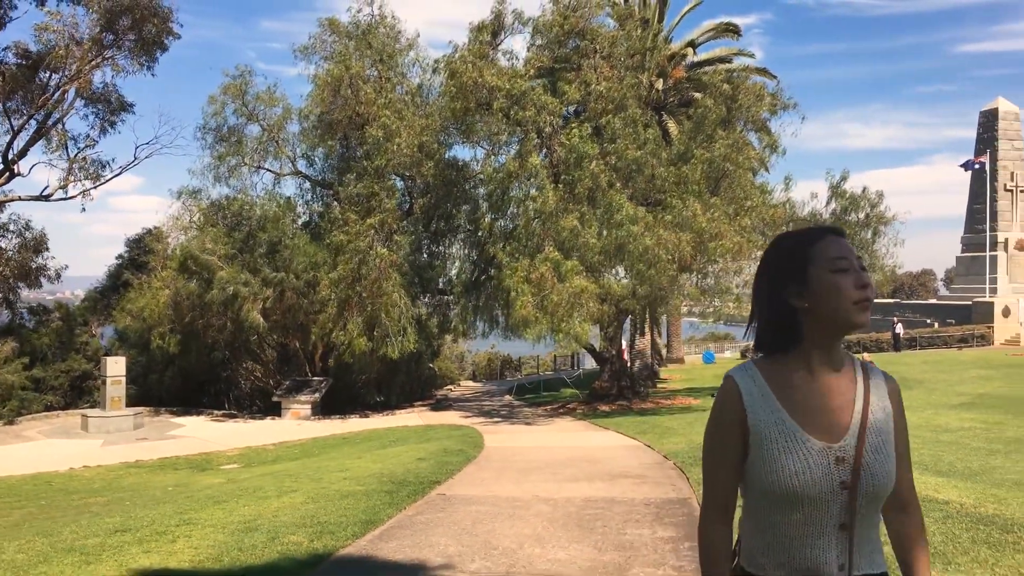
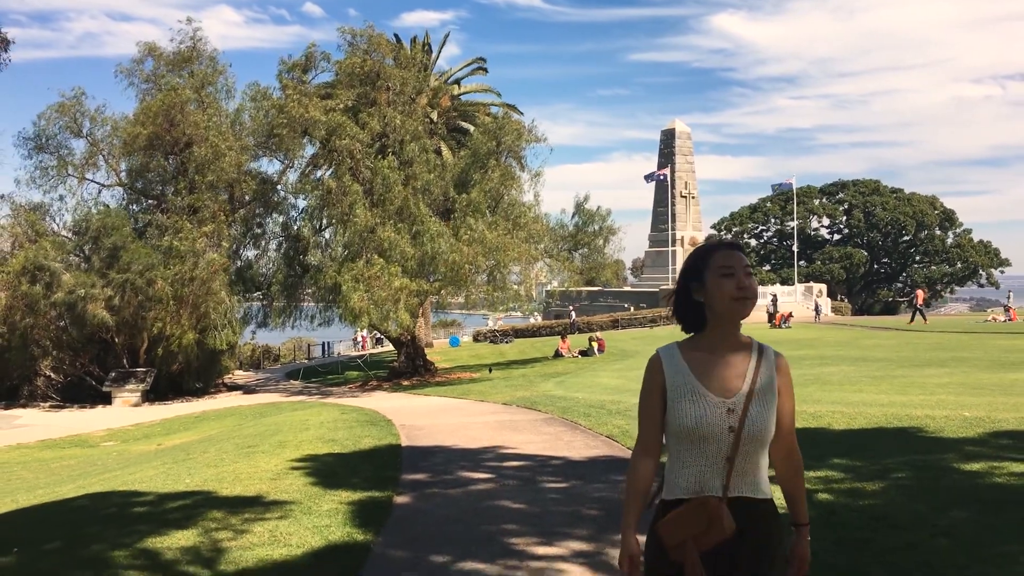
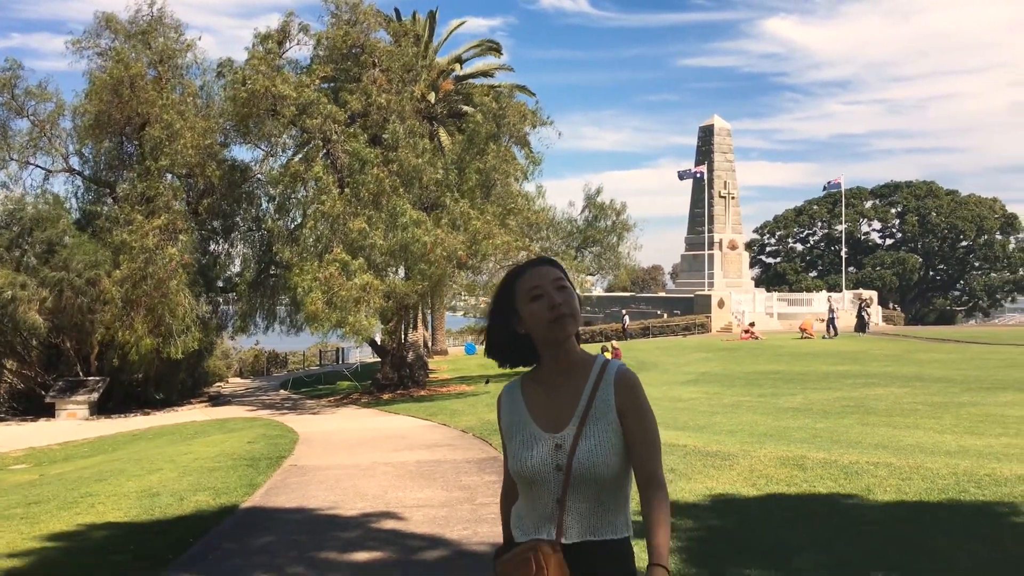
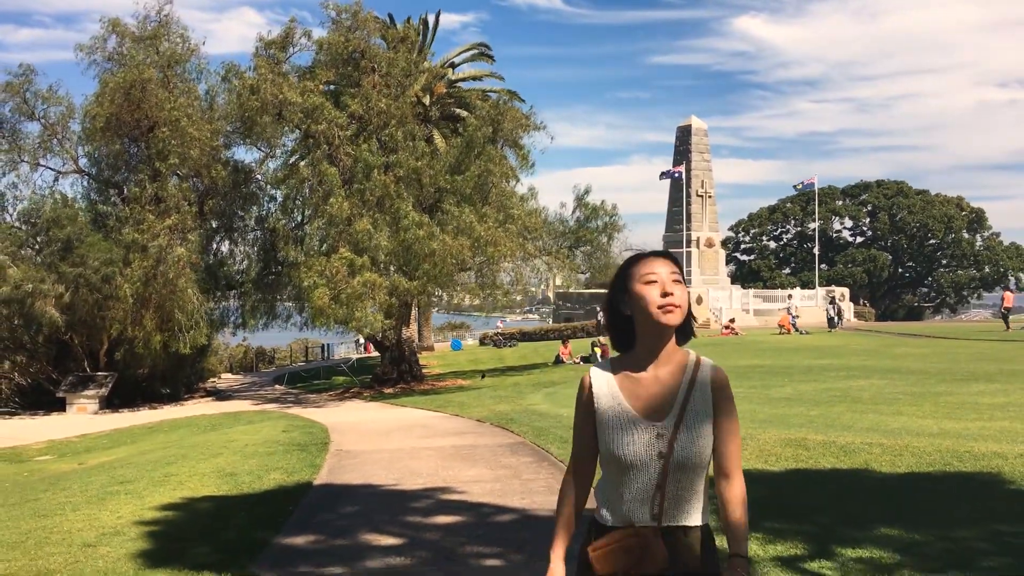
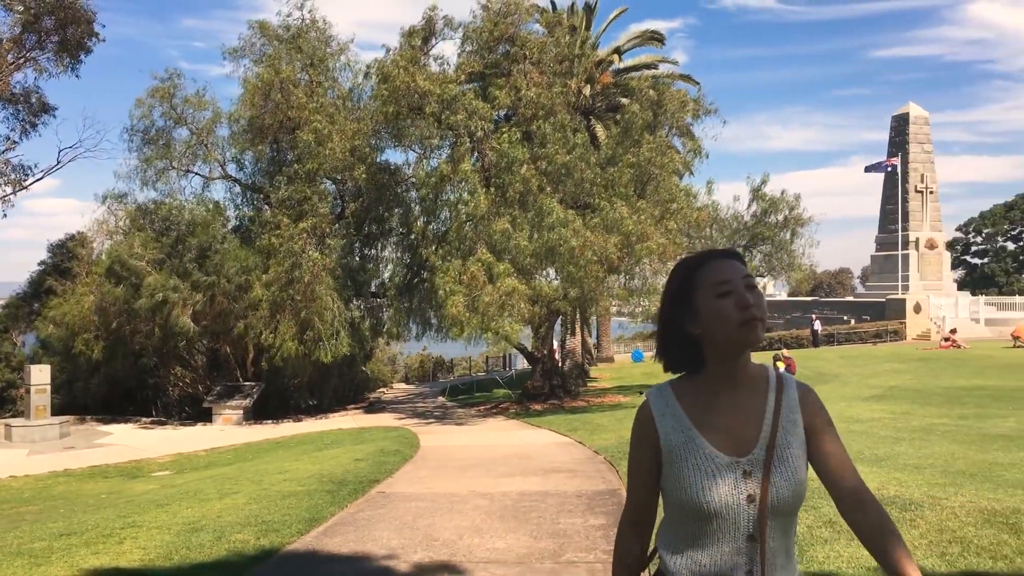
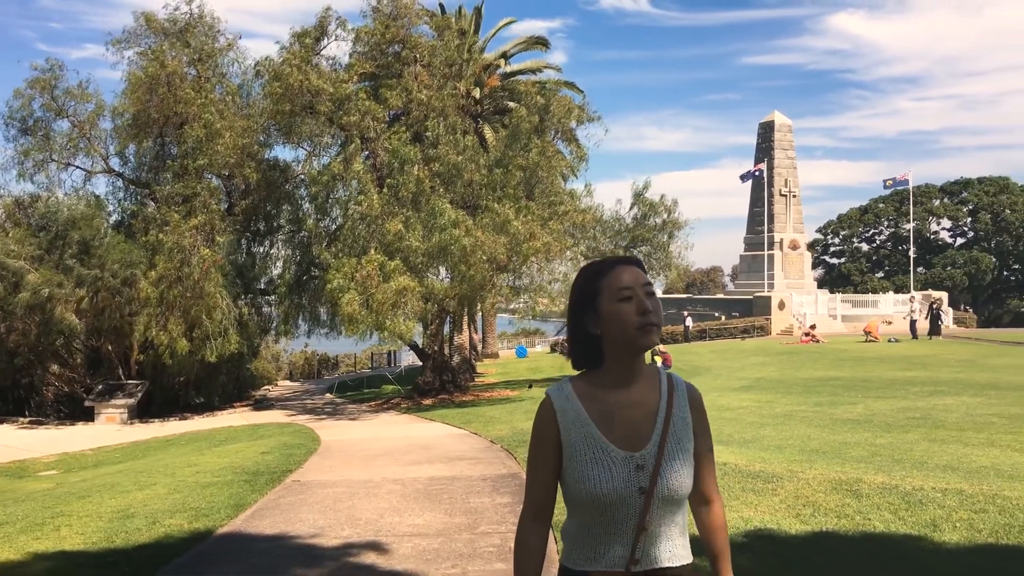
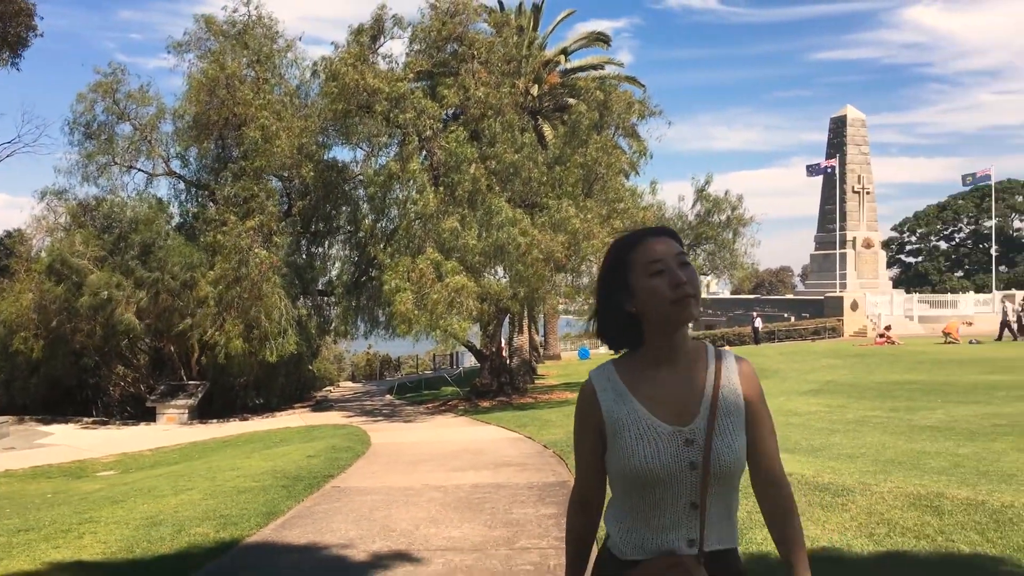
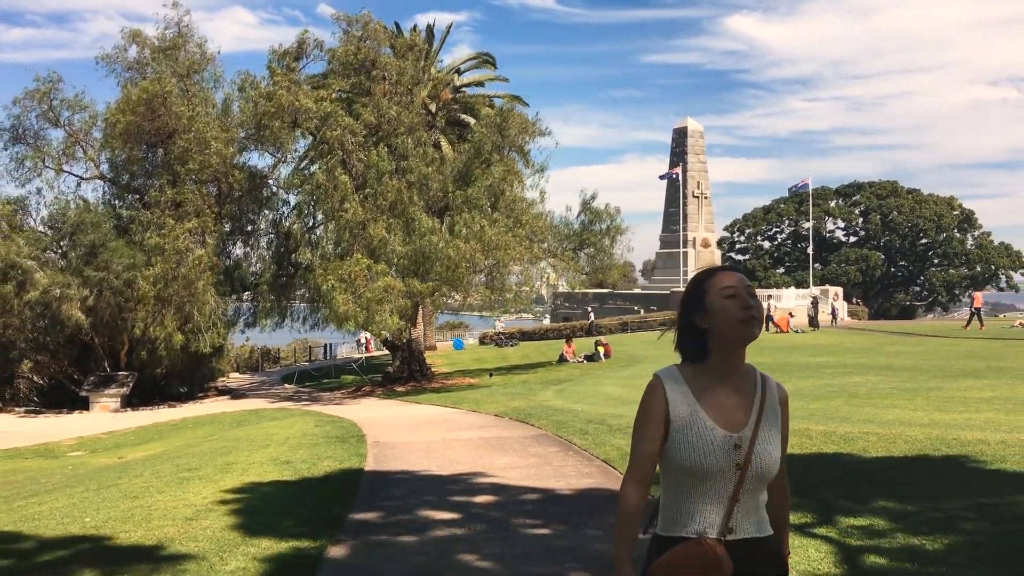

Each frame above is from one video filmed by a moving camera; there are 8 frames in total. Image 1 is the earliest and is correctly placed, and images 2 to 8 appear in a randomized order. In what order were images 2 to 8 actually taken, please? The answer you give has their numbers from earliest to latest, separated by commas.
5, 7, 6, 3, 4, 8, 2
